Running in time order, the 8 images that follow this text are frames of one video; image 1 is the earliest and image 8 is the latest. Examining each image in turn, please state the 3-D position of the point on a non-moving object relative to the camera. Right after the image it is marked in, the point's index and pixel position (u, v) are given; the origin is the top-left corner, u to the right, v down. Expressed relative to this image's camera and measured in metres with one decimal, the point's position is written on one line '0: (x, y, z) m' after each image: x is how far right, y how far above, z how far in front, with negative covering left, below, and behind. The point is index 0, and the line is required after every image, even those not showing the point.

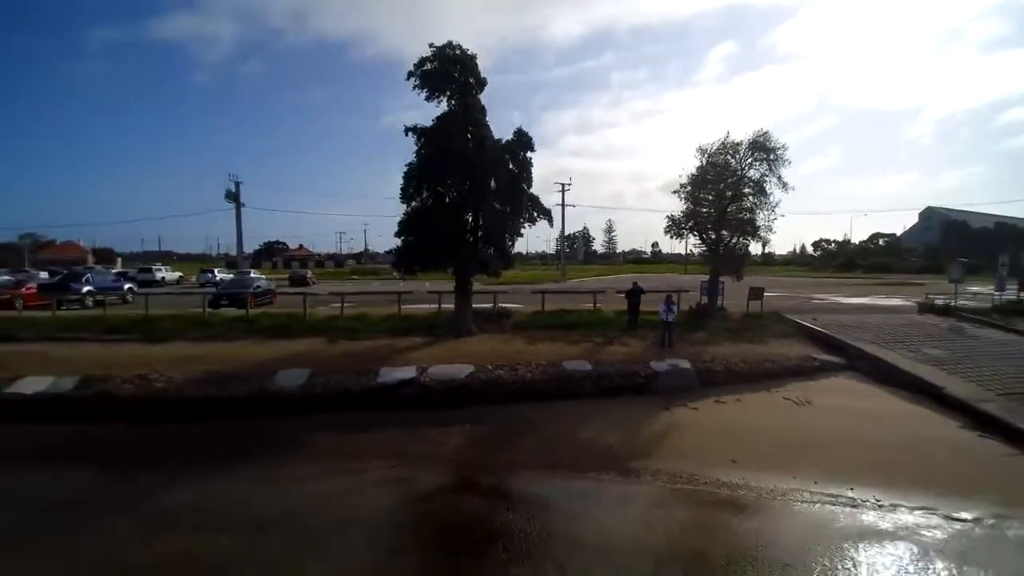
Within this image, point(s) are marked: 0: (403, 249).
0: (-1.7, +0.6, +10.5) m
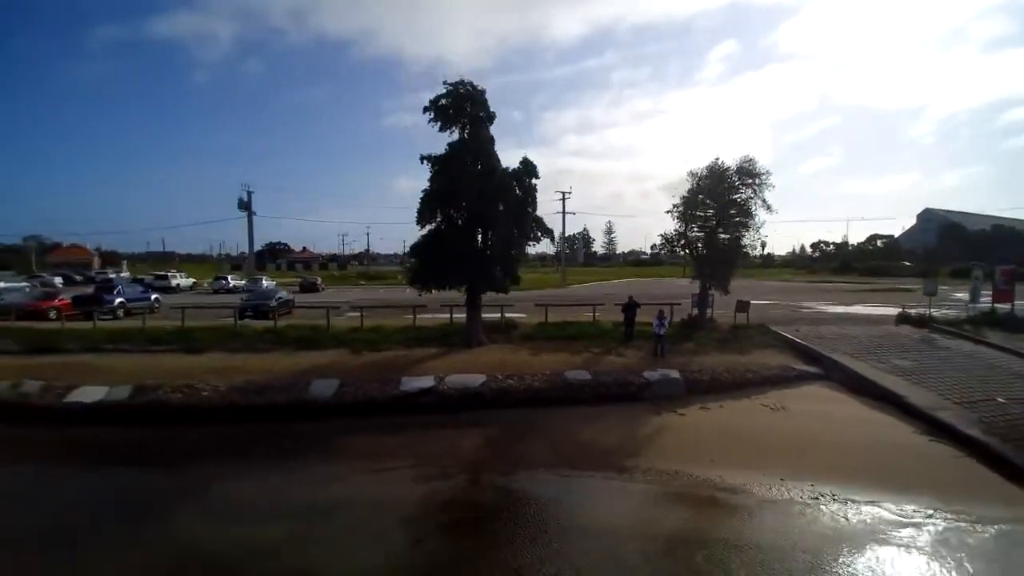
0: (-1.6, +0.3, +11.5) m
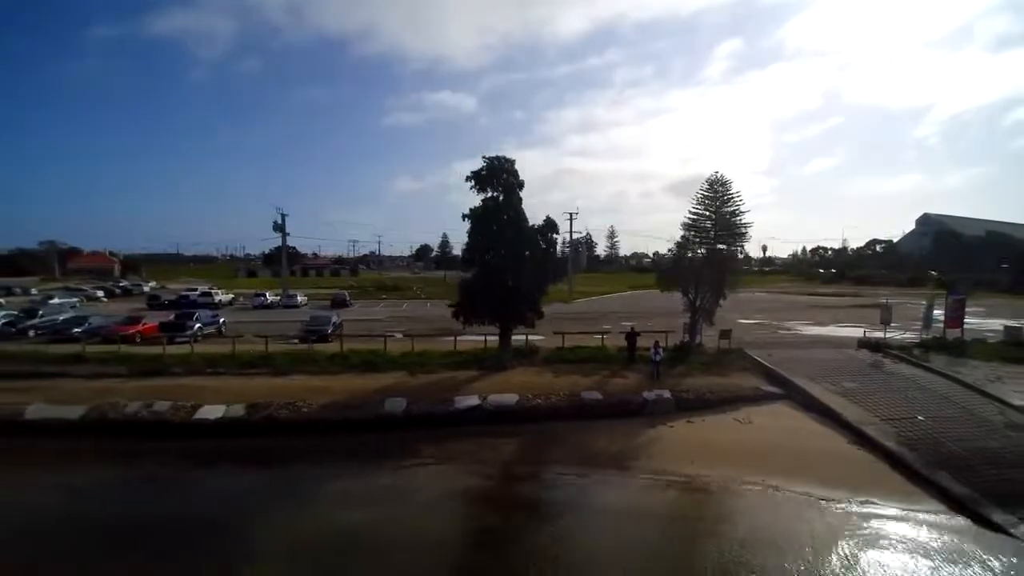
0: (-1.1, -0.4, +14.0) m
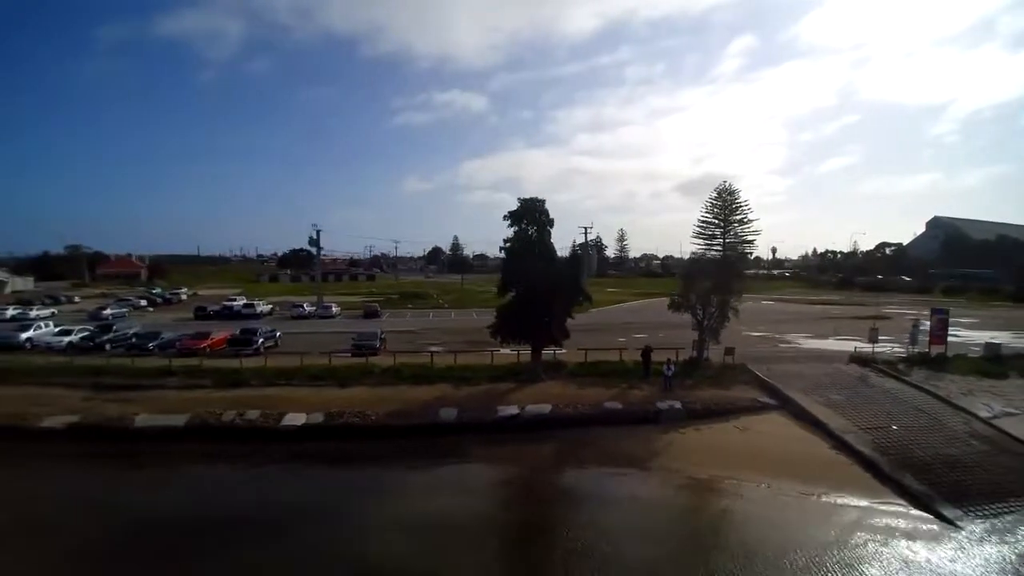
0: (-0.3, -1.0, +16.1) m
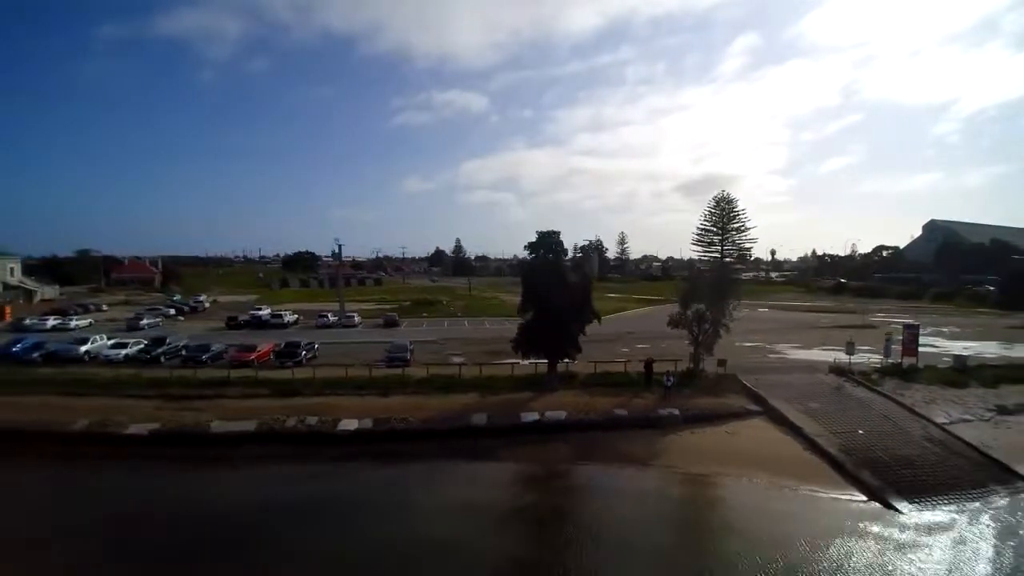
0: (+0.3, -1.7, +18.4) m
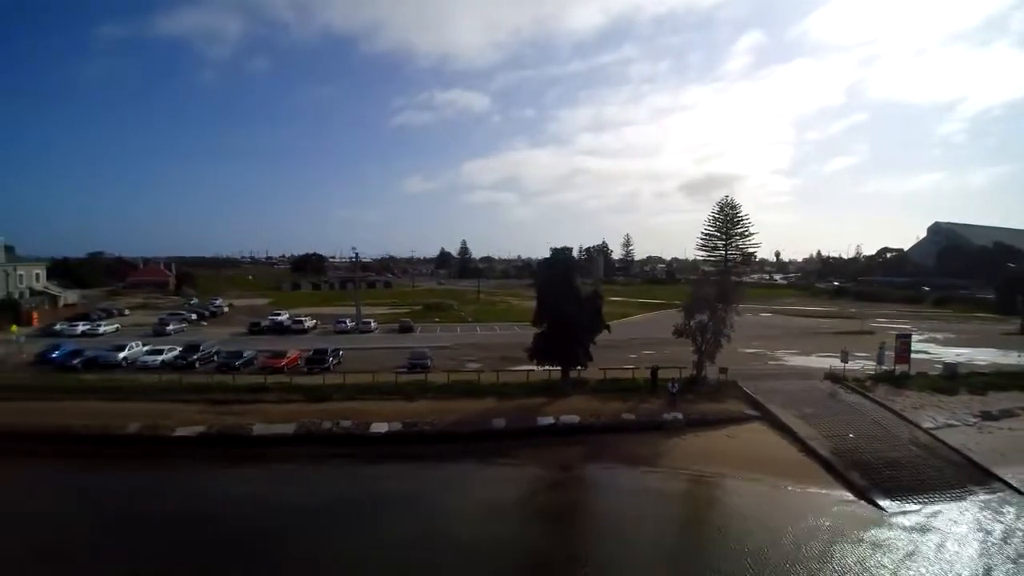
0: (+0.8, -2.1, +19.7) m
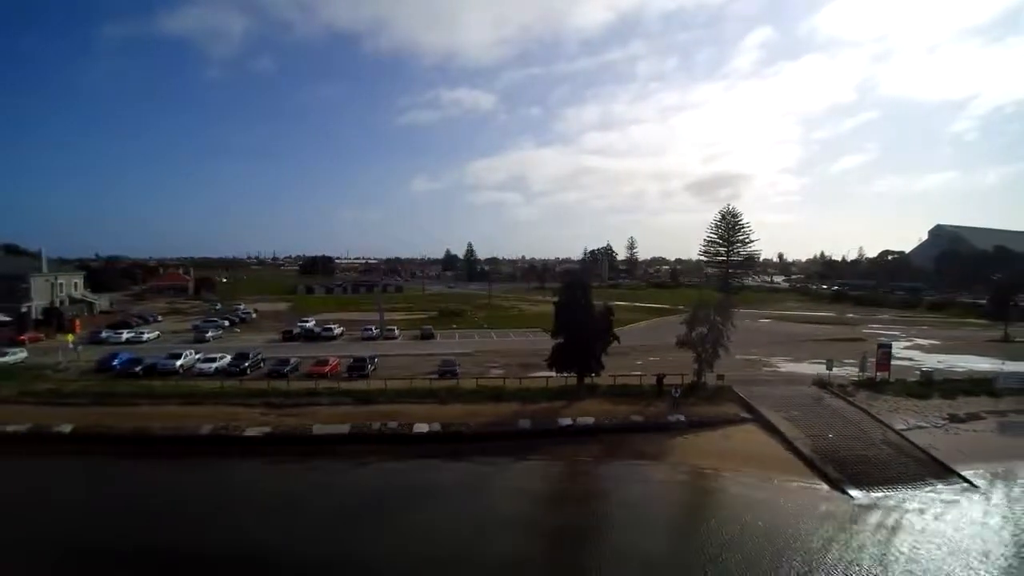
0: (+1.6, -2.7, +22.3) m
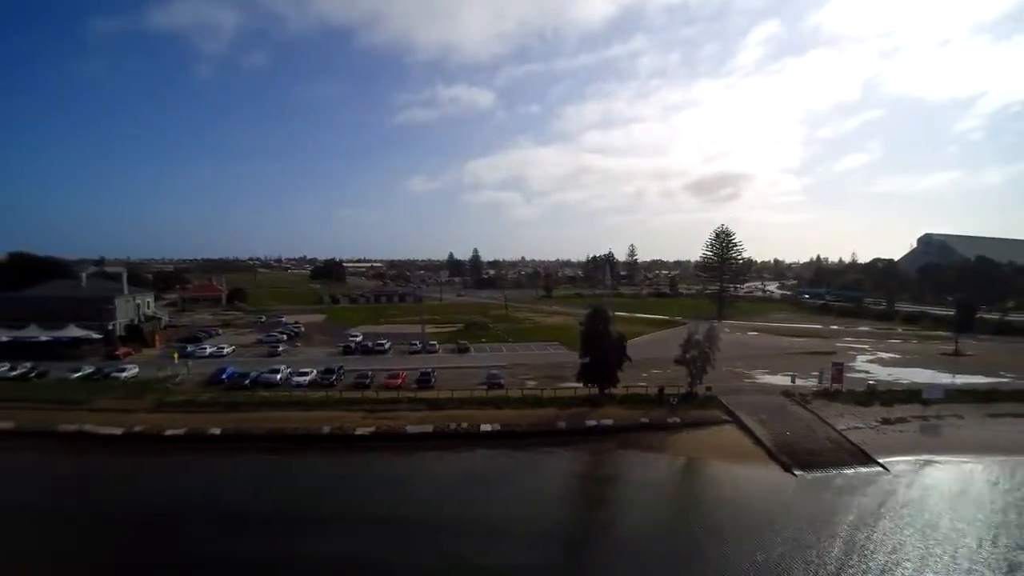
0: (+3.3, -4.2, +29.2) m
